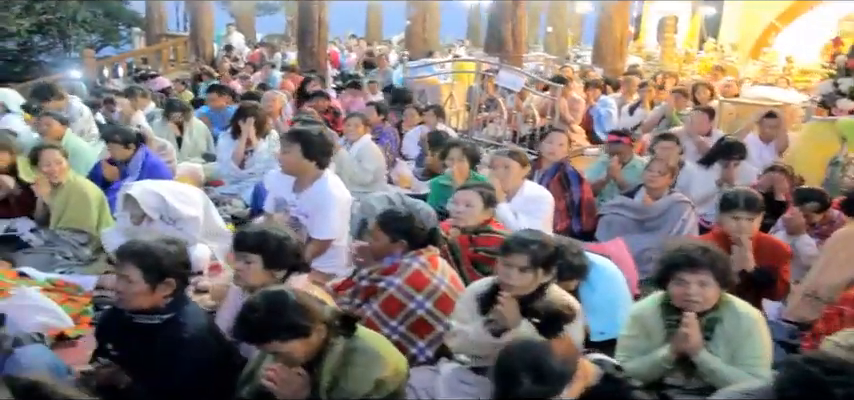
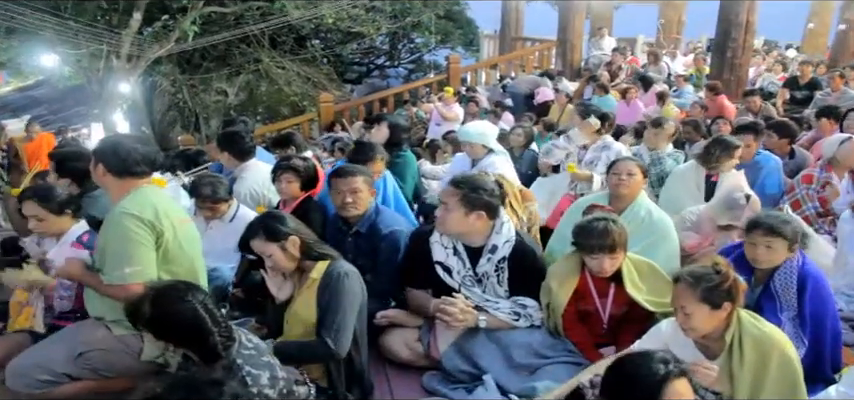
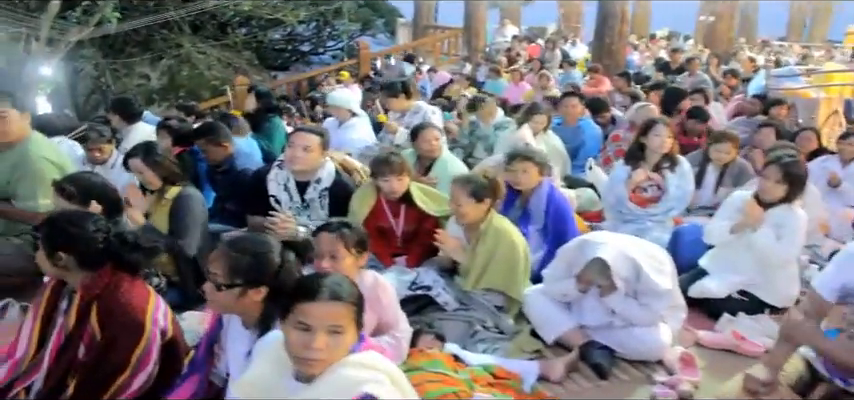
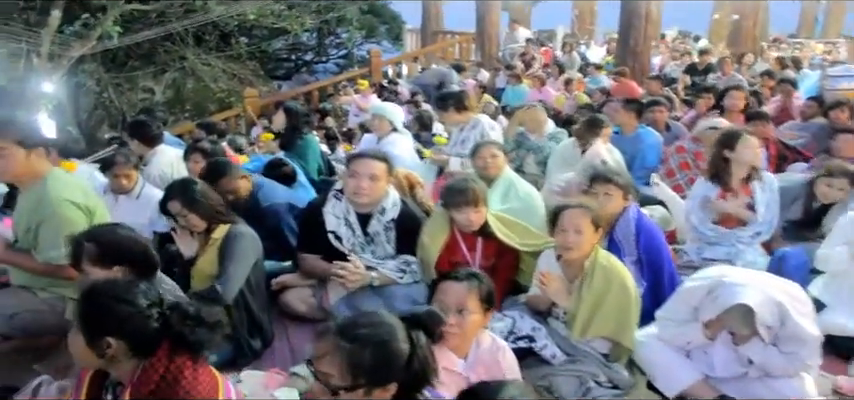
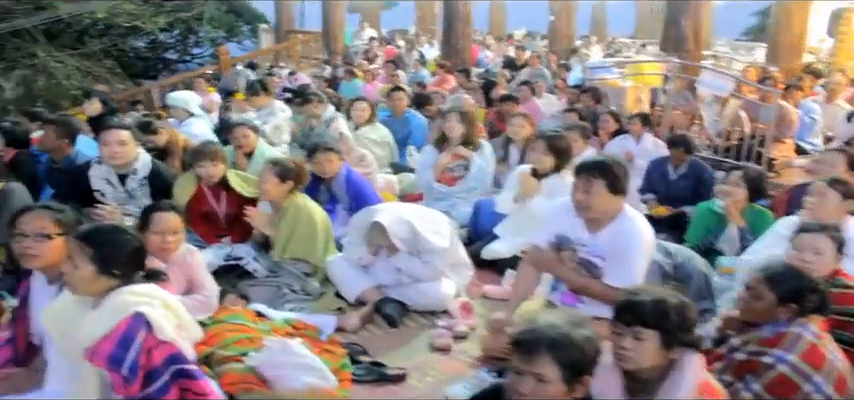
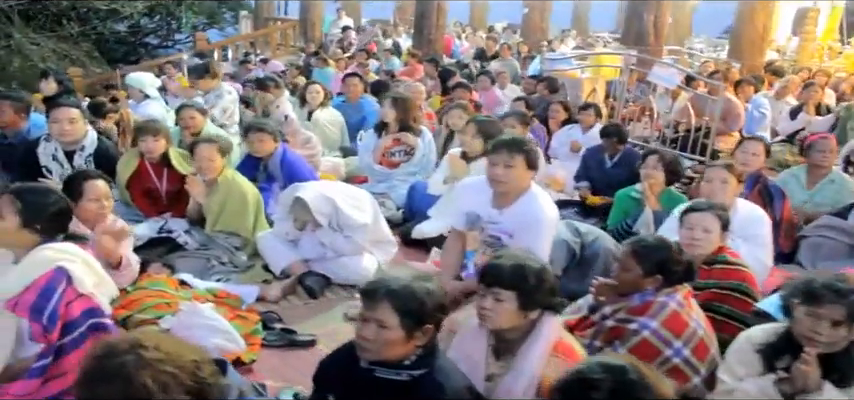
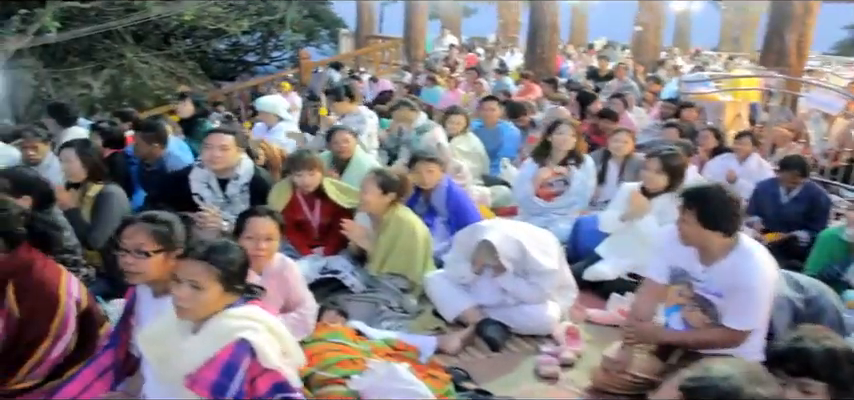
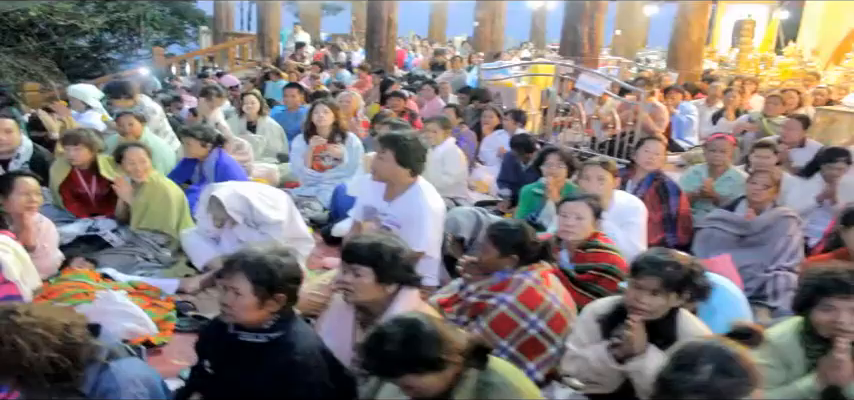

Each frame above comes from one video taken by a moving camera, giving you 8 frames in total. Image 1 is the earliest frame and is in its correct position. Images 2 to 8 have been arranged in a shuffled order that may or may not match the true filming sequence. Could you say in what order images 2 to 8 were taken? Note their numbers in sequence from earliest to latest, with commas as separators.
8, 6, 5, 7, 3, 4, 2
